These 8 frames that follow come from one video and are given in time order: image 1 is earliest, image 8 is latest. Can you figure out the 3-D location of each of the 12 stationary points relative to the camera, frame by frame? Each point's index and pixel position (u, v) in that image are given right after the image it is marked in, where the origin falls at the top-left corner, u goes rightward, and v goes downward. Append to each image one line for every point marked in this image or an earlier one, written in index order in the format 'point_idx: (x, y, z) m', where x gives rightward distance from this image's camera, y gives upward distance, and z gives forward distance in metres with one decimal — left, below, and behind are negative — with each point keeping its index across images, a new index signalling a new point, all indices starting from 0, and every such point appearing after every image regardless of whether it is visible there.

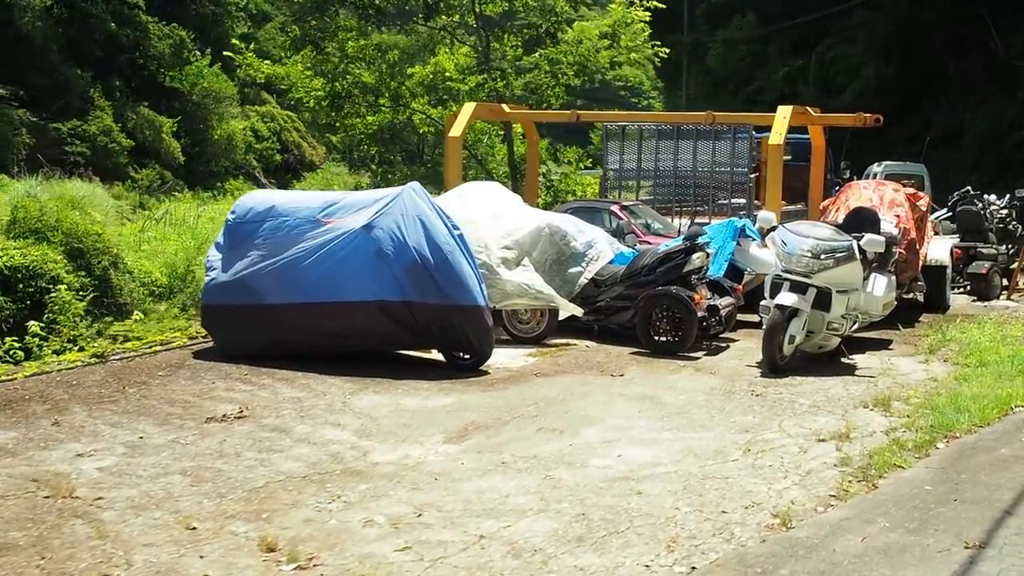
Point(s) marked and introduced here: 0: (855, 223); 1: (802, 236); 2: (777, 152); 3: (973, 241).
0: (+3.1, +0.6, +11.7) m
1: (+2.3, +0.4, +10.2) m
2: (+2.7, +1.4, +12.9) m
3: (+5.5, +0.5, +15.1) m
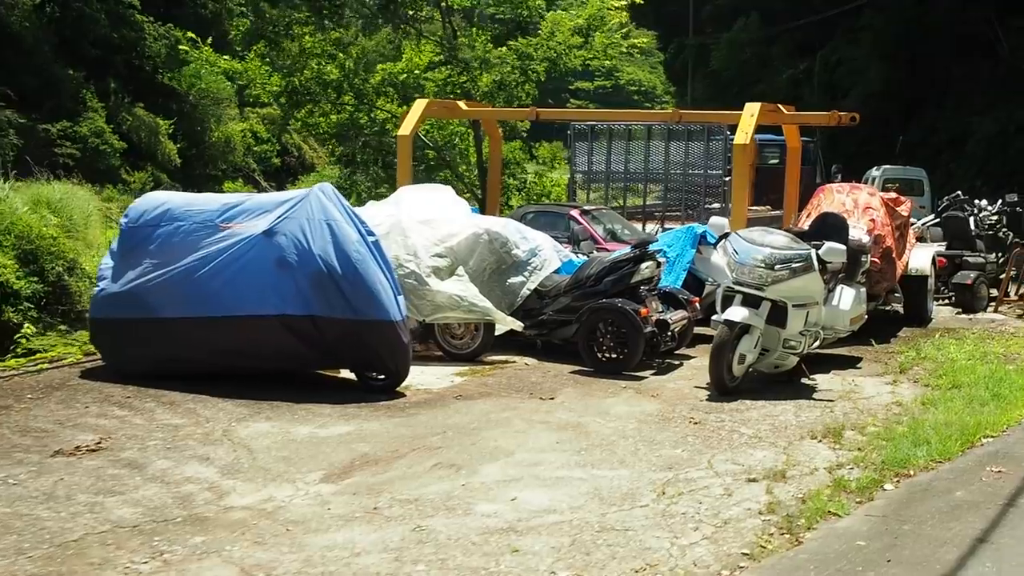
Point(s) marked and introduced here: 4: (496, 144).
0: (+2.6, +0.5, +10.7) m
1: (+1.8, +0.3, +9.2) m
2: (+2.2, +1.3, +11.9) m
3: (+5.0, +0.4, +14.1) m
4: (-0.2, +1.8, +15.6) m
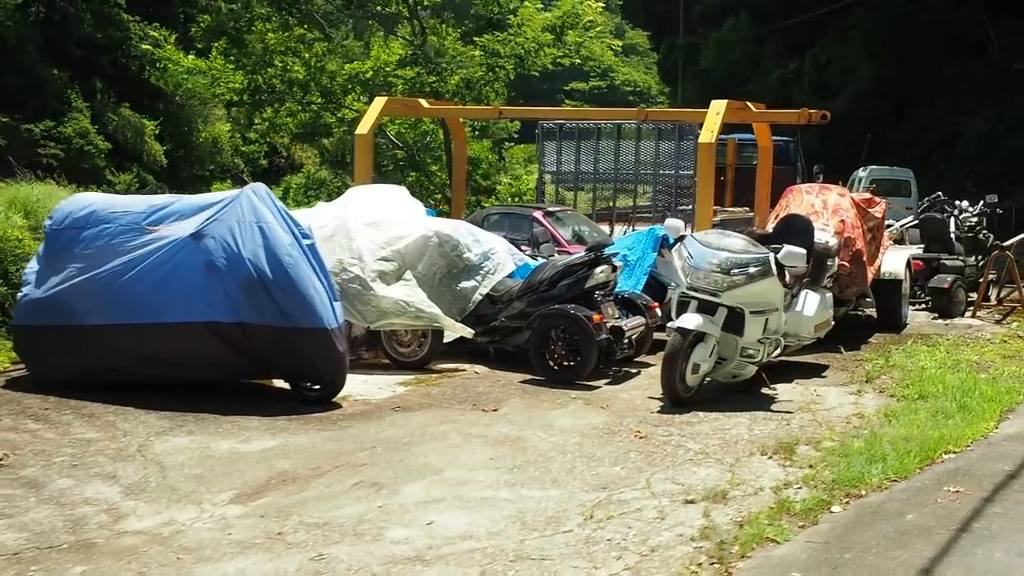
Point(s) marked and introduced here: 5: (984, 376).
0: (+2.2, +0.4, +10.2) m
1: (+1.4, +0.3, +8.8) m
2: (+1.8, +1.2, +11.5) m
3: (+4.6, +0.4, +13.6) m
4: (-0.6, +1.7, +15.2) m
5: (+3.7, -0.7, +9.9) m
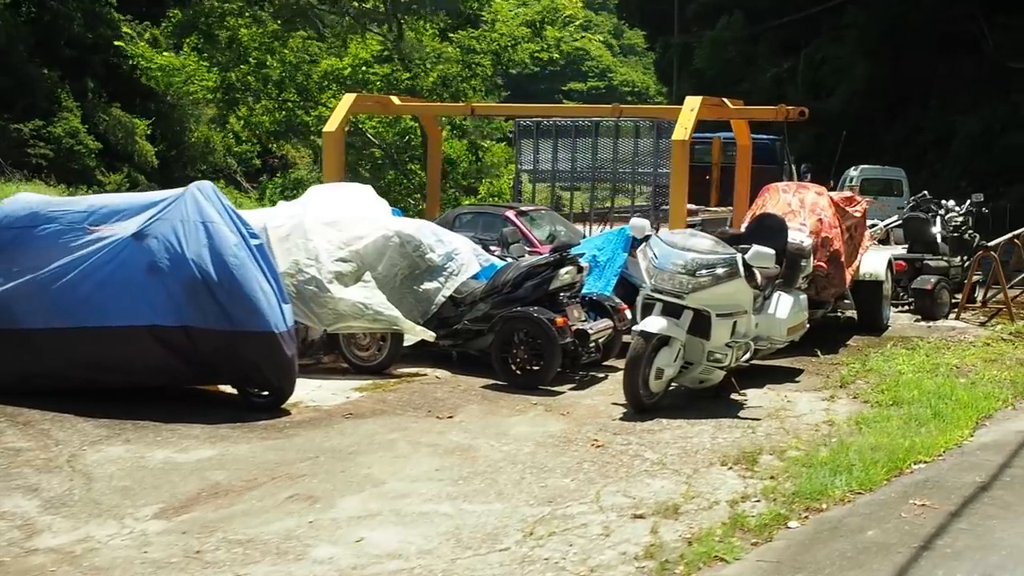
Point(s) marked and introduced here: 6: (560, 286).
0: (+1.9, +0.4, +9.9) m
1: (+1.1, +0.3, +8.5) m
2: (+1.5, +1.2, +11.2) m
3: (+4.3, +0.4, +13.3) m
4: (-0.9, +1.7, +14.8) m
5: (+3.4, -0.7, +9.5) m
6: (+0.4, 0.0, +9.5) m
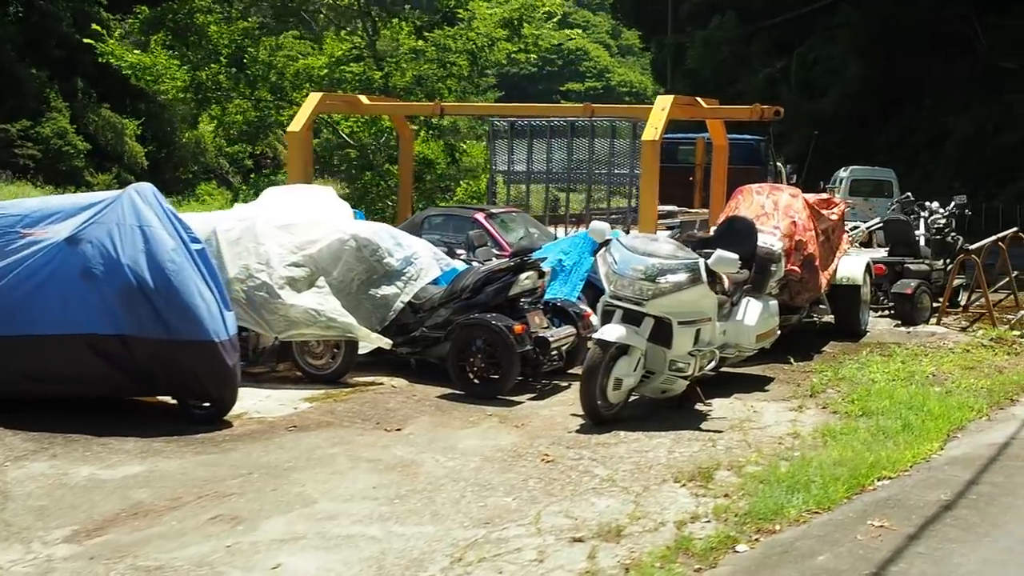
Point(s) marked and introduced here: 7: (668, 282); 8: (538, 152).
0: (+1.6, +0.4, +9.6) m
1: (+0.8, +0.2, +8.1) m
2: (+1.2, +1.2, +10.8) m
3: (+4.0, +0.3, +13.0) m
4: (-1.2, +1.7, +14.5) m
5: (+3.1, -0.7, +9.2) m
6: (+0.1, 0.0, +9.2) m
7: (+1.0, 0.0, +8.0) m
8: (+0.3, +1.6, +14.9) m
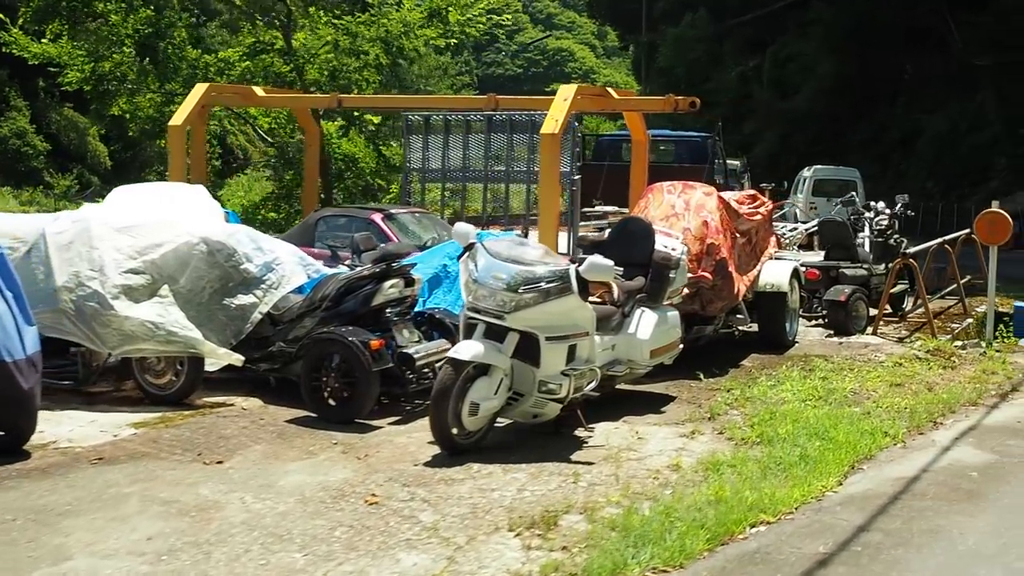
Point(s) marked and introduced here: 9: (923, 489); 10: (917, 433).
0: (+0.7, +0.3, +8.6) m
1: (-0.1, +0.2, +7.1) m
2: (+0.3, +1.1, +9.8) m
3: (+3.1, +0.3, +12.0) m
4: (-2.1, +1.6, +13.5) m
5: (+2.2, -0.8, +8.2) m
6: (-0.8, -0.1, +8.2) m
7: (+0.1, 0.0, +7.0) m
8: (-0.6, +1.5, +13.9) m
9: (+2.1, -1.0, +6.4) m
10: (+2.5, -0.9, +7.8) m
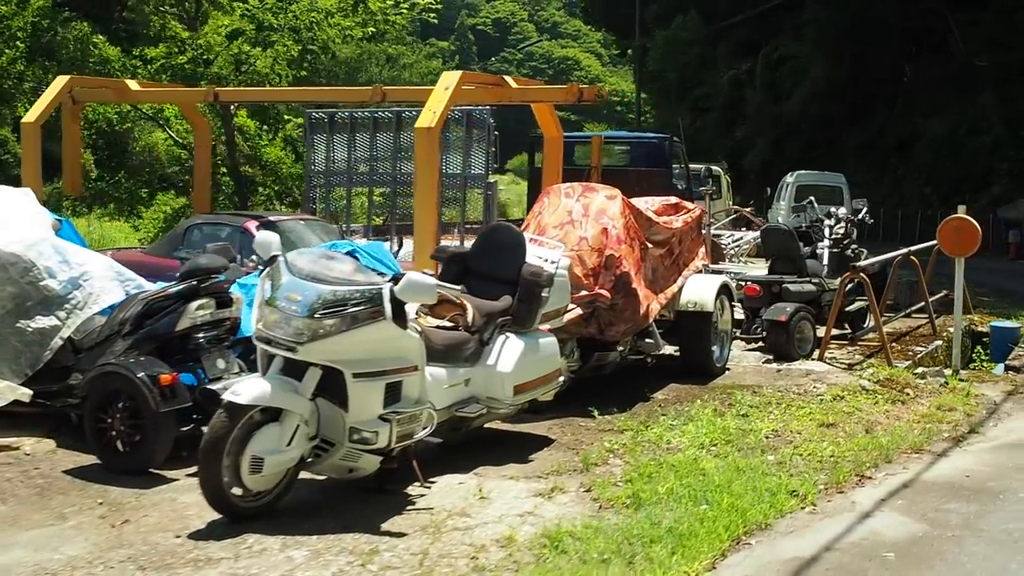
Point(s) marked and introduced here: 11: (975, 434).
0: (-0.1, +0.2, +7.1) m
1: (-0.9, +0.1, +5.7) m
2: (-0.5, +1.0, +8.4) m
3: (+2.3, +0.1, +10.5) m
4: (-2.9, +1.4, +12.1) m
5: (+1.3, -0.9, +6.7) m
6: (-1.7, -0.2, +6.7) m
7: (-0.8, -0.1, +5.5) m
8: (-1.4, +1.4, +12.5) m
9: (+1.2, -1.1, +4.9) m
10: (+1.6, -1.0, +6.3) m
11: (+2.8, -0.9, +7.6) m
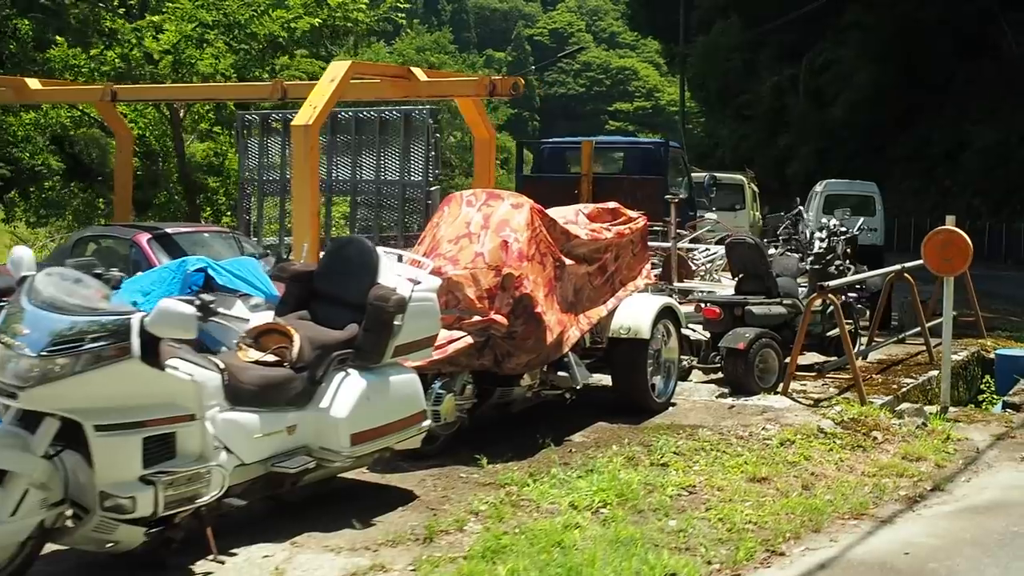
0: (-0.8, +0.1, +5.9) m
1: (-1.7, 0.0, +4.5) m
2: (-1.1, +0.9, +7.3) m
3: (+1.7, 0.0, +9.2) m
4: (-3.3, +1.3, +11.0) m
5: (+0.6, -1.0, +5.5) m
6: (-2.4, -0.3, +5.6) m
7: (-1.5, -0.2, +4.4) m
8: (-1.8, +1.2, +11.4) m
9: (+0.4, -1.2, +3.7) m
10: (+0.9, -1.1, +5.0) m
11: (+2.1, -1.0, +6.3) m
